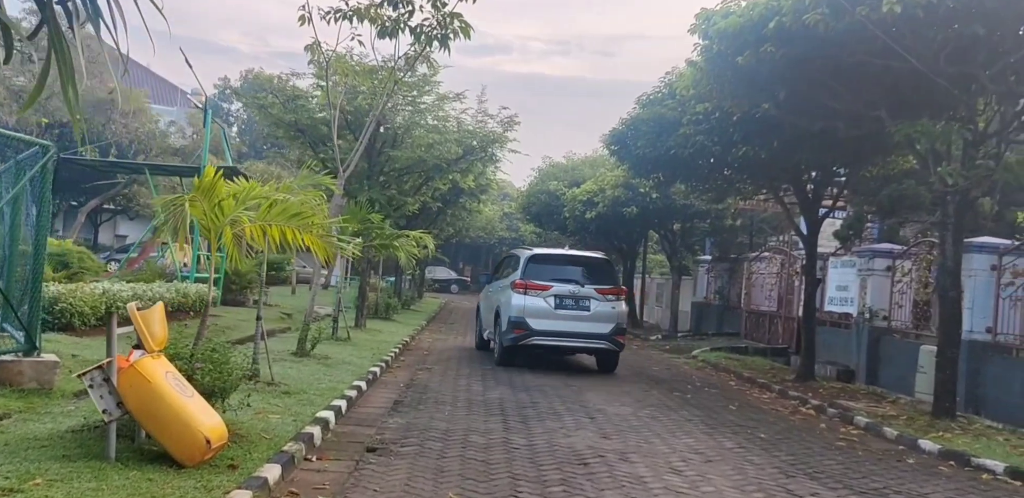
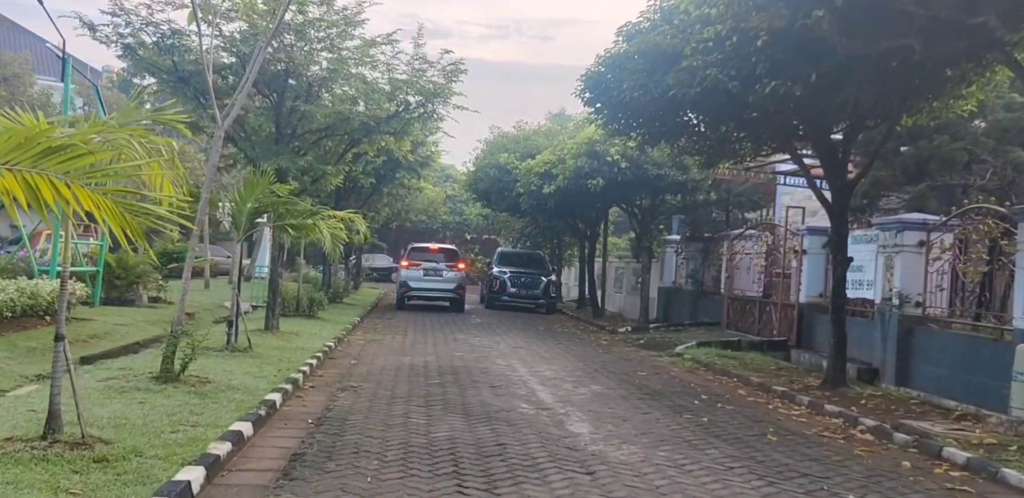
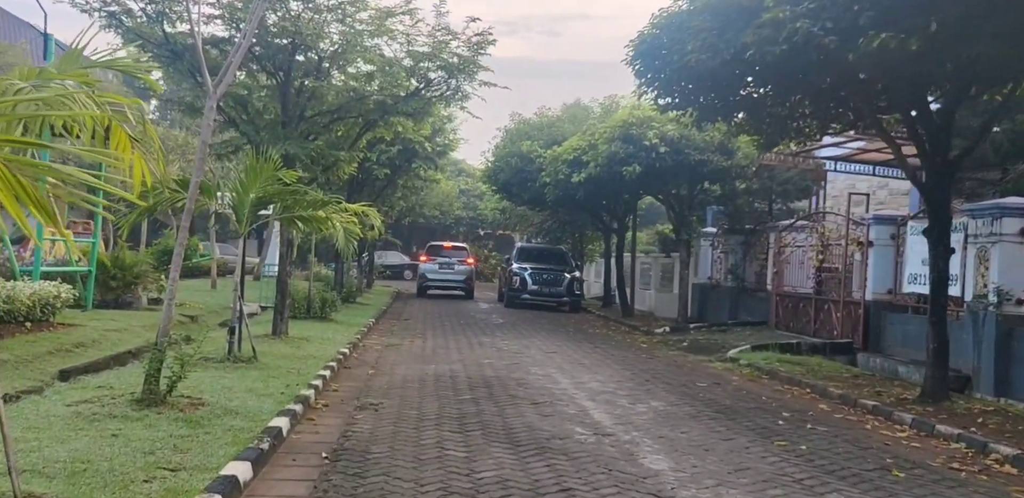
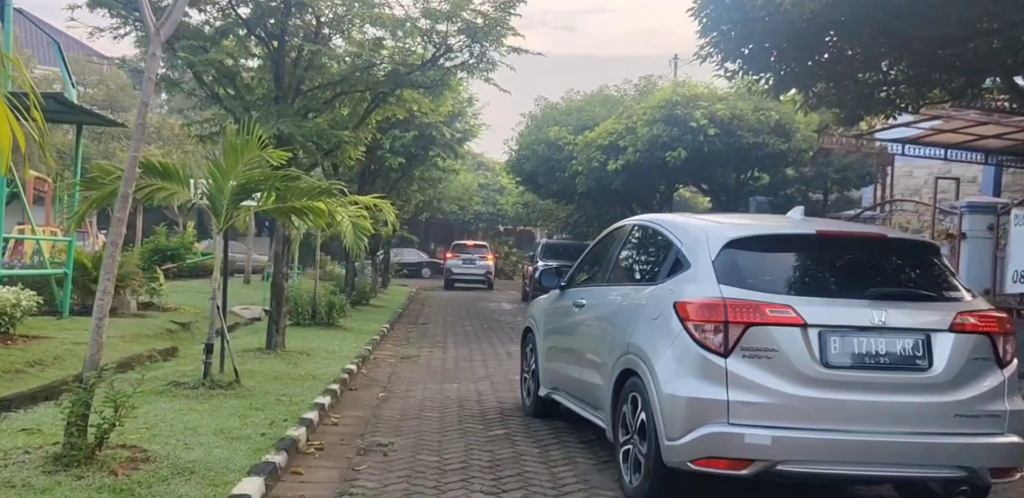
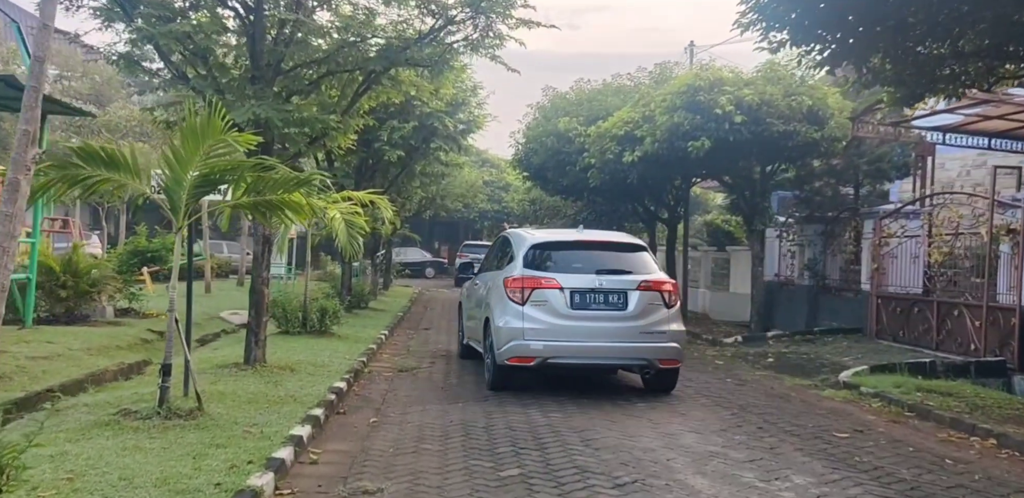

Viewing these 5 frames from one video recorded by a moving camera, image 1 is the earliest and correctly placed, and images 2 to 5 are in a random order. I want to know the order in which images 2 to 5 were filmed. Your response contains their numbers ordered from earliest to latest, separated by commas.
2, 3, 4, 5
